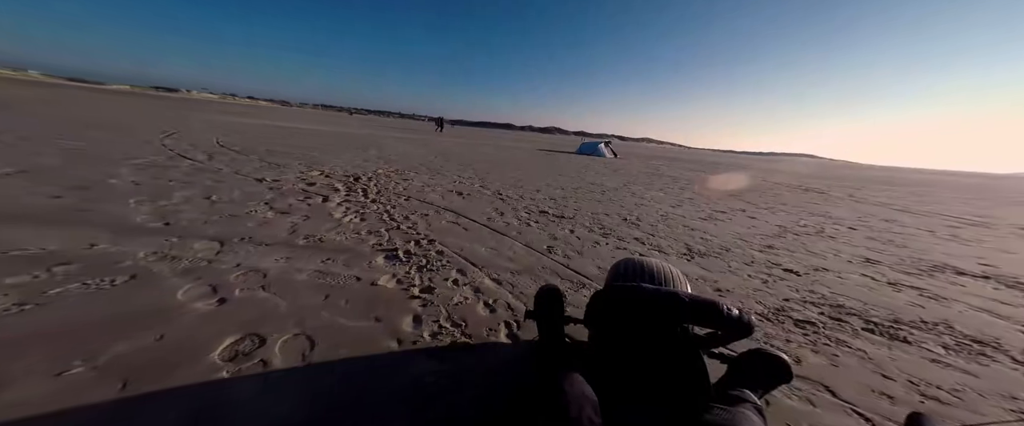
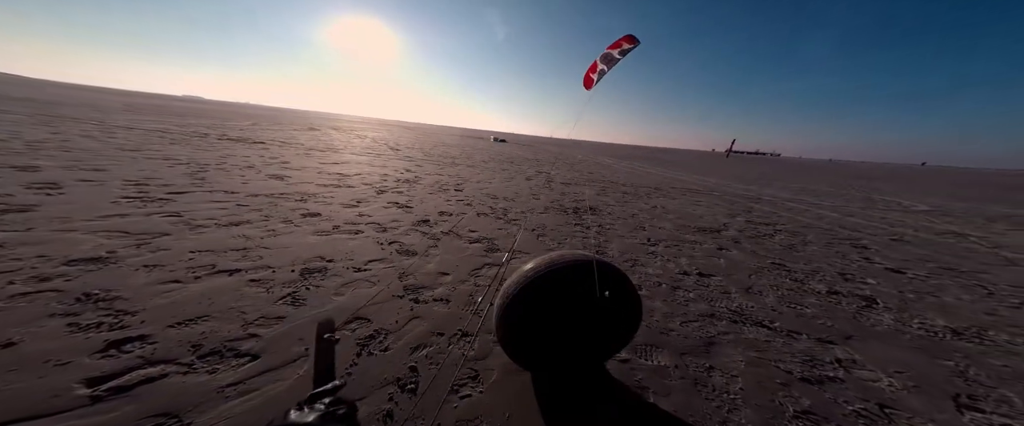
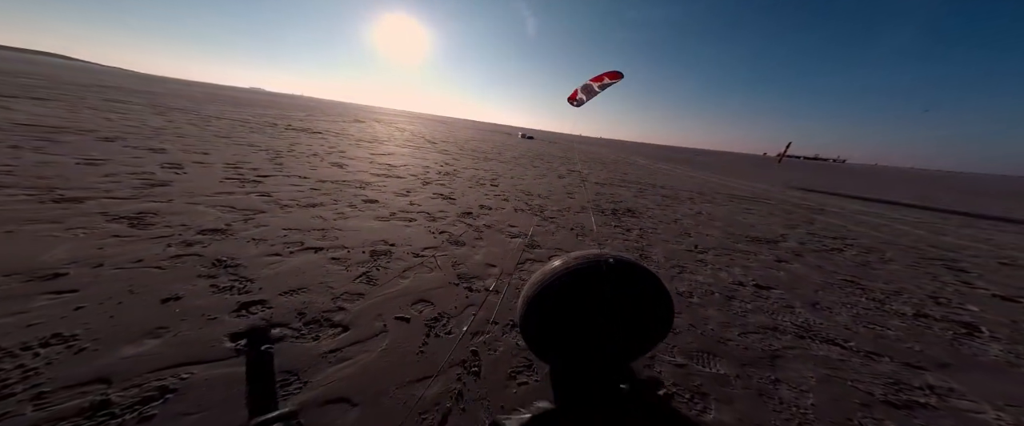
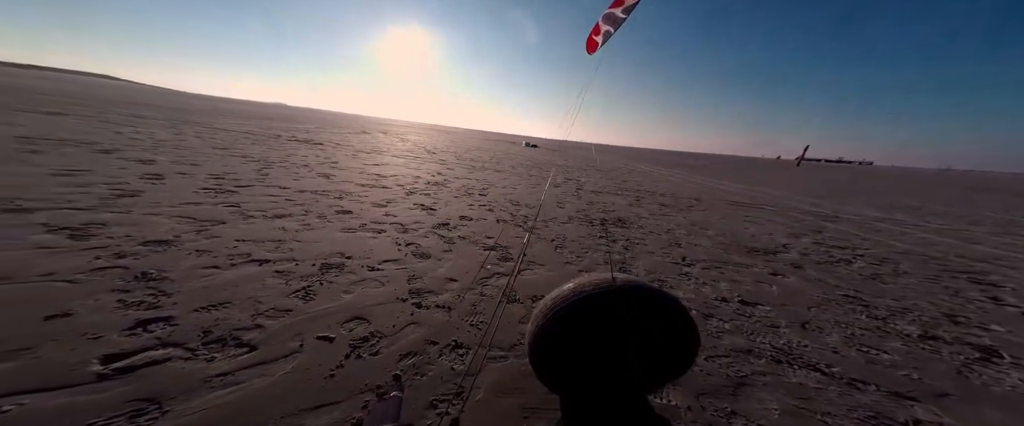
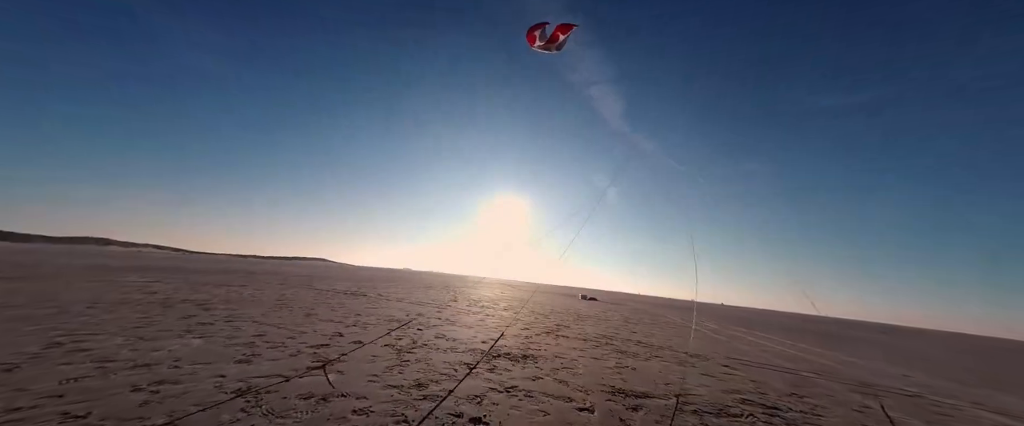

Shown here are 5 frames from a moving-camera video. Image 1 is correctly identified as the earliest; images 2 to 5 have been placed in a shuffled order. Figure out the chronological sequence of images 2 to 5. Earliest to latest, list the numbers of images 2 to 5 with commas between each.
5, 3, 2, 4
